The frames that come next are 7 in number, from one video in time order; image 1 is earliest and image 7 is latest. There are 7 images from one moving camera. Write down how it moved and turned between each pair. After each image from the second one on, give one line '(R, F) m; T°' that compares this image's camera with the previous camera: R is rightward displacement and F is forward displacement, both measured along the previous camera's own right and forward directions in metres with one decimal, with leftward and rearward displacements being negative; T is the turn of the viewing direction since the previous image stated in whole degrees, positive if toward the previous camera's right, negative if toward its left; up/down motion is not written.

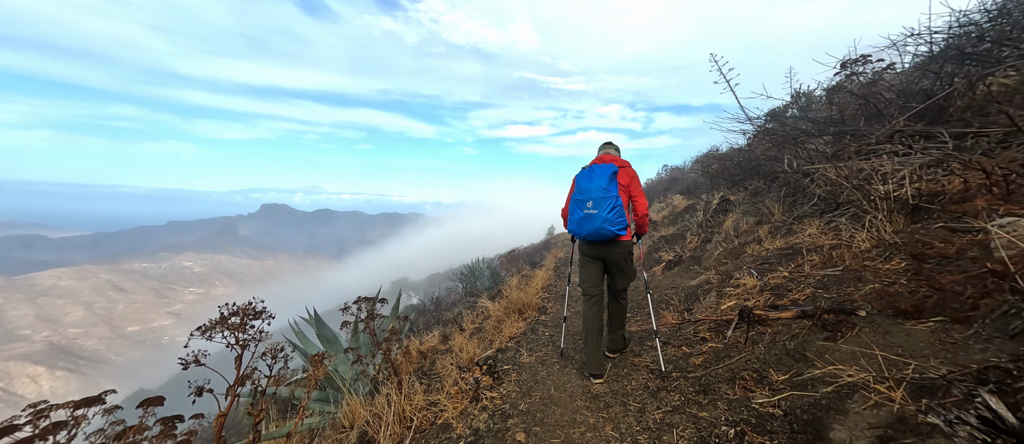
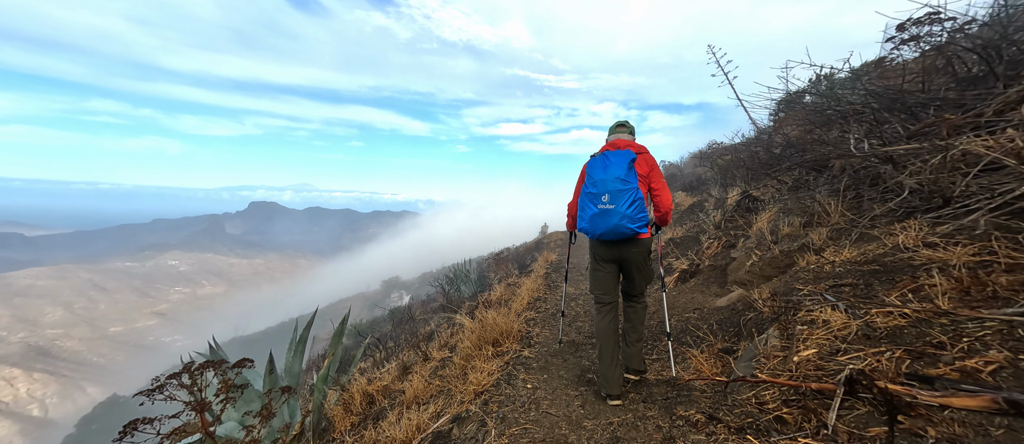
(+0.2, +1.1) m; +1°
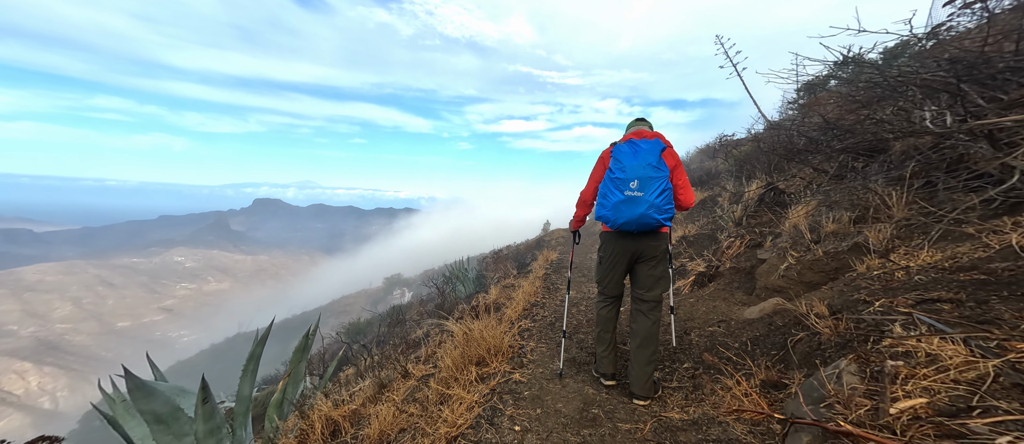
(+0.1, +0.6) m; 0°
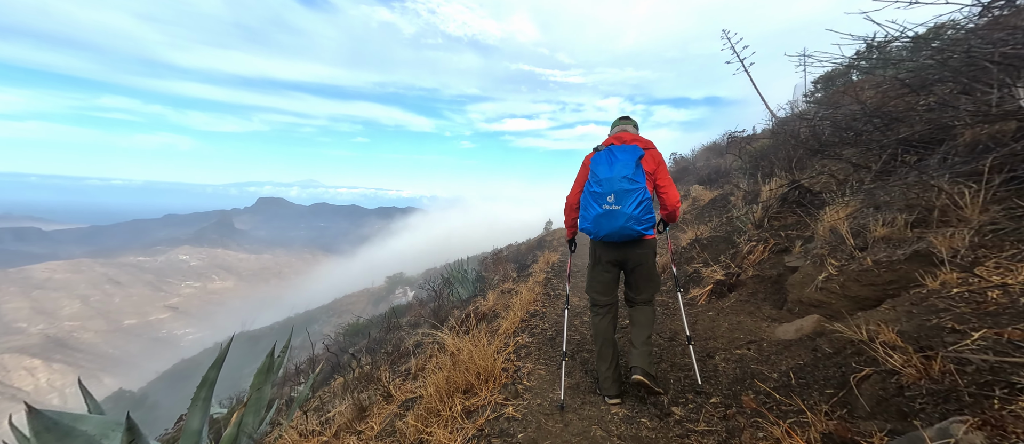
(+0.1, +0.5) m; 0°
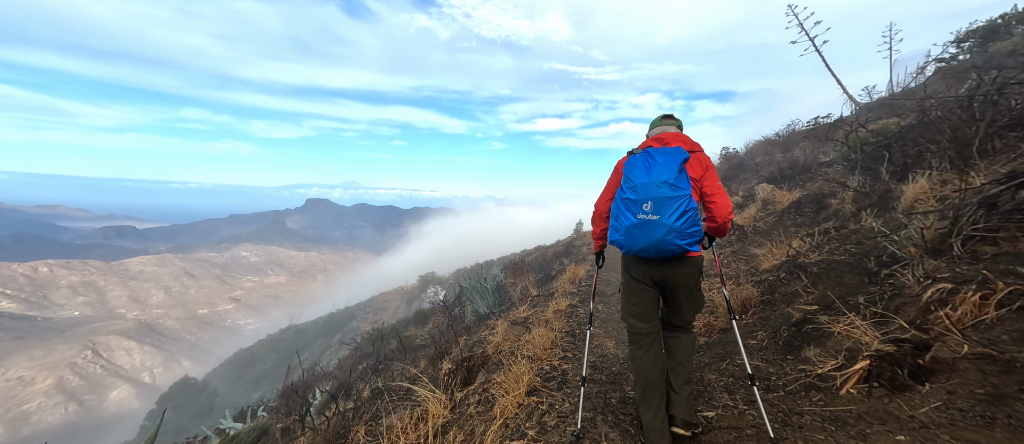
(+0.2, +1.6) m; -5°
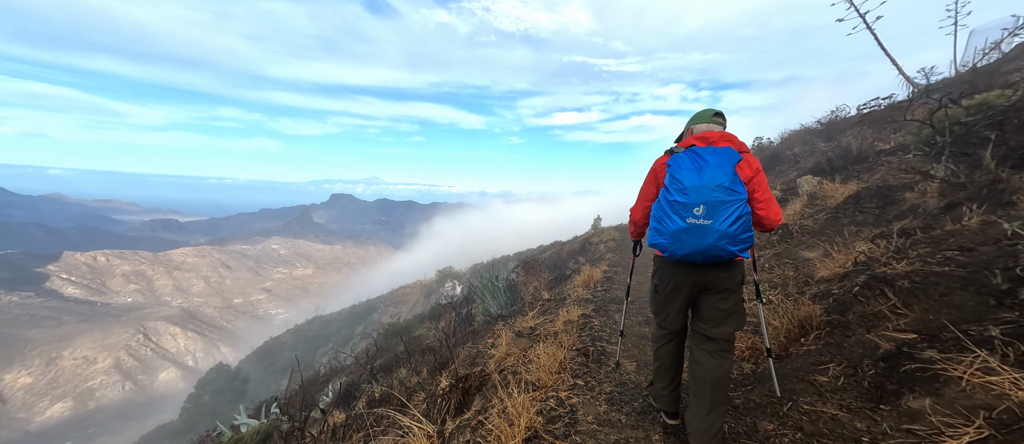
(+0.2, +0.8) m; -3°
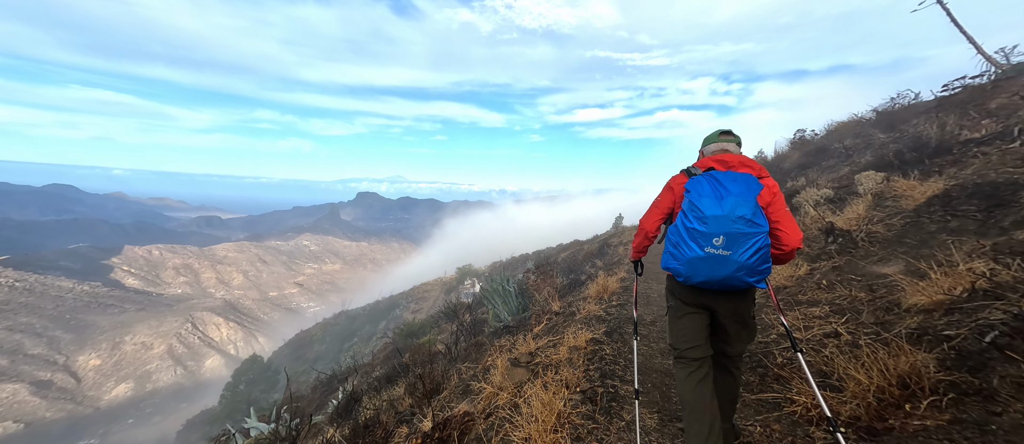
(+0.3, +0.9) m; -3°
